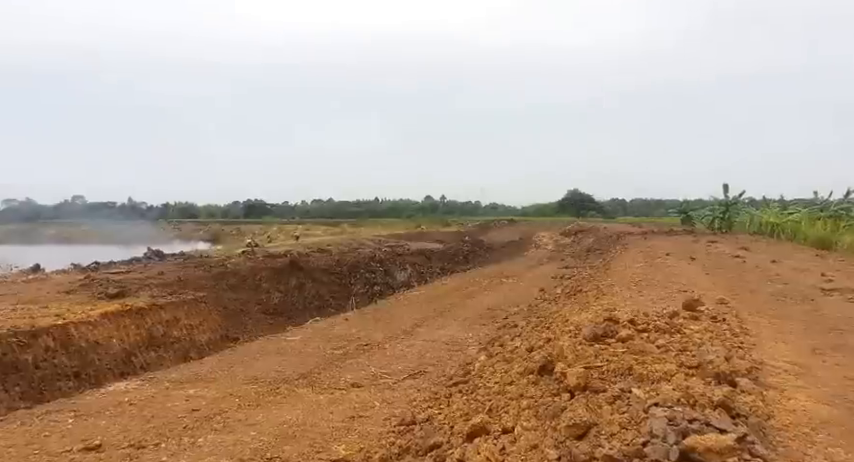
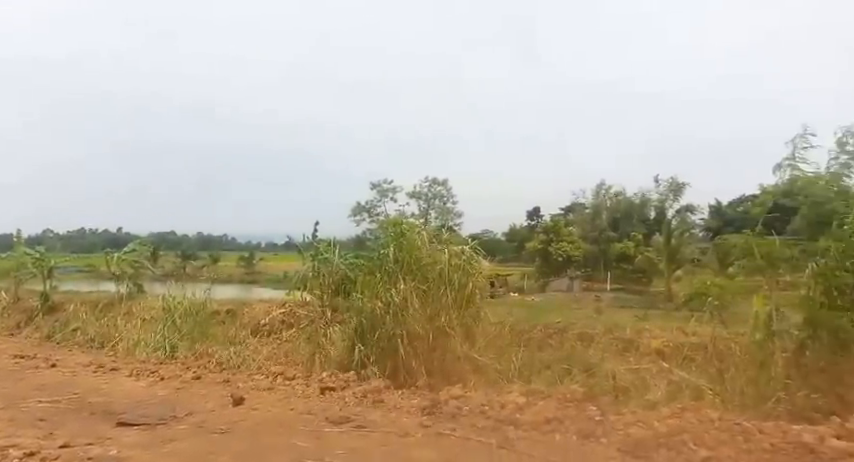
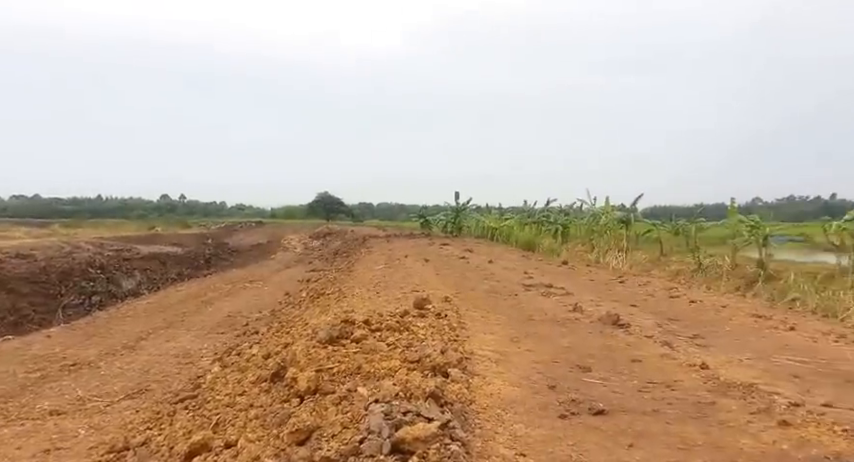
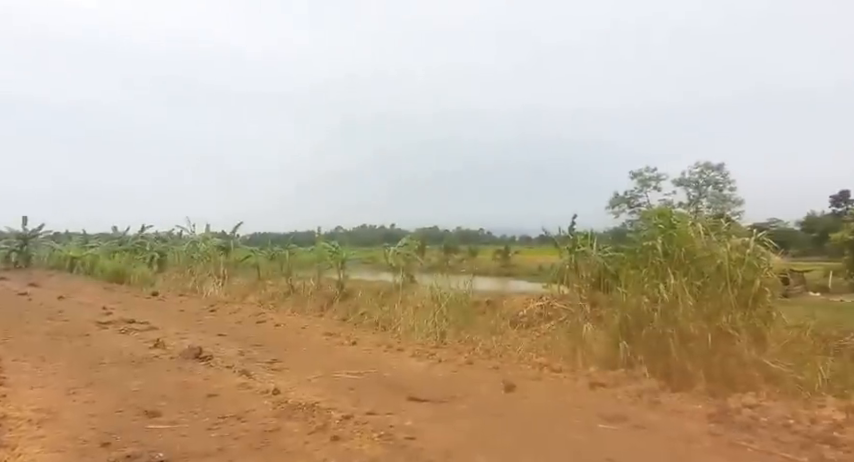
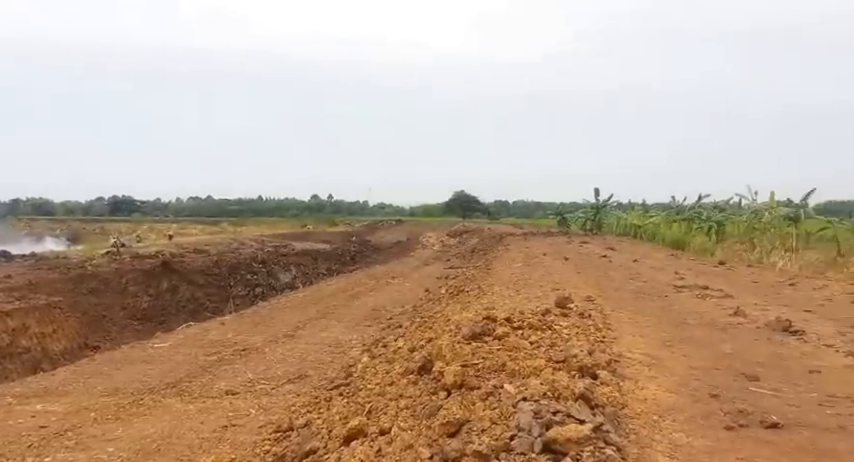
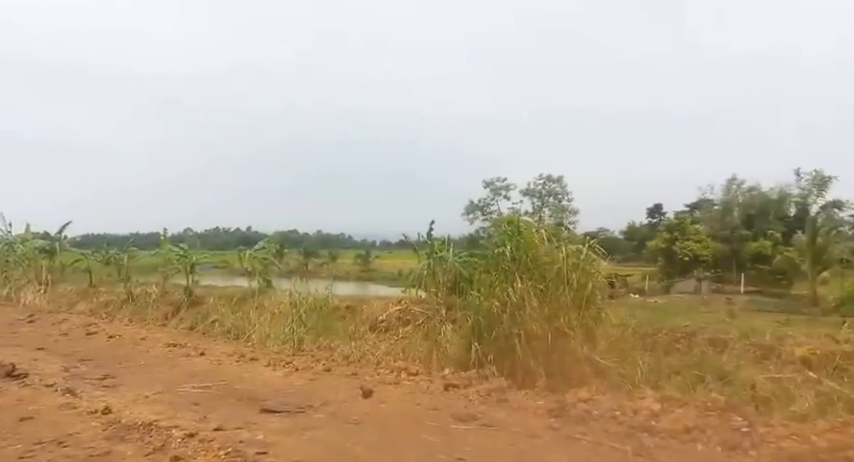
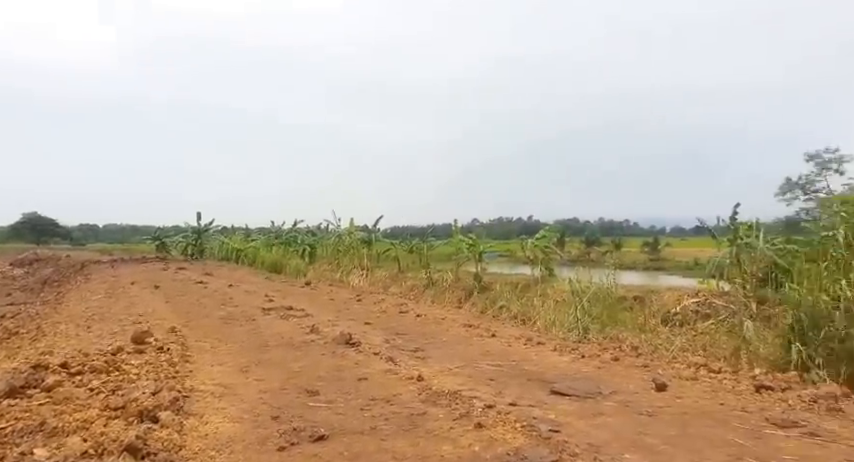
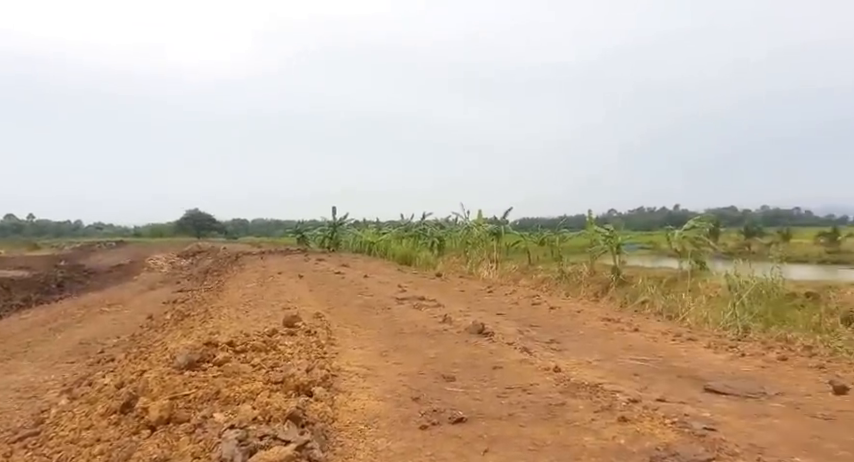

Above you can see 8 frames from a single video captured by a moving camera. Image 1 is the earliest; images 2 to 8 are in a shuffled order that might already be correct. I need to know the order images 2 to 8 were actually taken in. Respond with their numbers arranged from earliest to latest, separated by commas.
5, 3, 8, 7, 4, 6, 2
